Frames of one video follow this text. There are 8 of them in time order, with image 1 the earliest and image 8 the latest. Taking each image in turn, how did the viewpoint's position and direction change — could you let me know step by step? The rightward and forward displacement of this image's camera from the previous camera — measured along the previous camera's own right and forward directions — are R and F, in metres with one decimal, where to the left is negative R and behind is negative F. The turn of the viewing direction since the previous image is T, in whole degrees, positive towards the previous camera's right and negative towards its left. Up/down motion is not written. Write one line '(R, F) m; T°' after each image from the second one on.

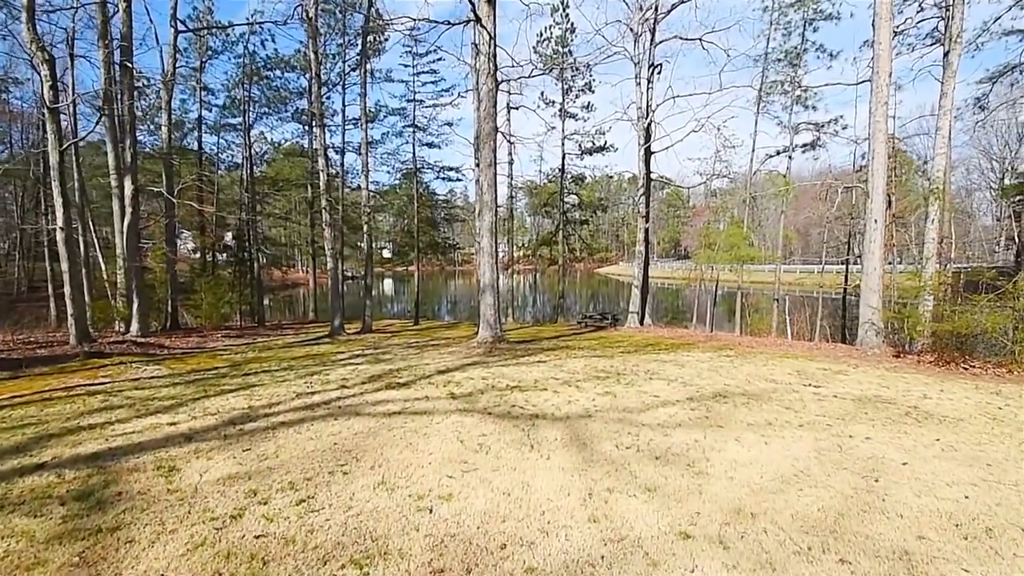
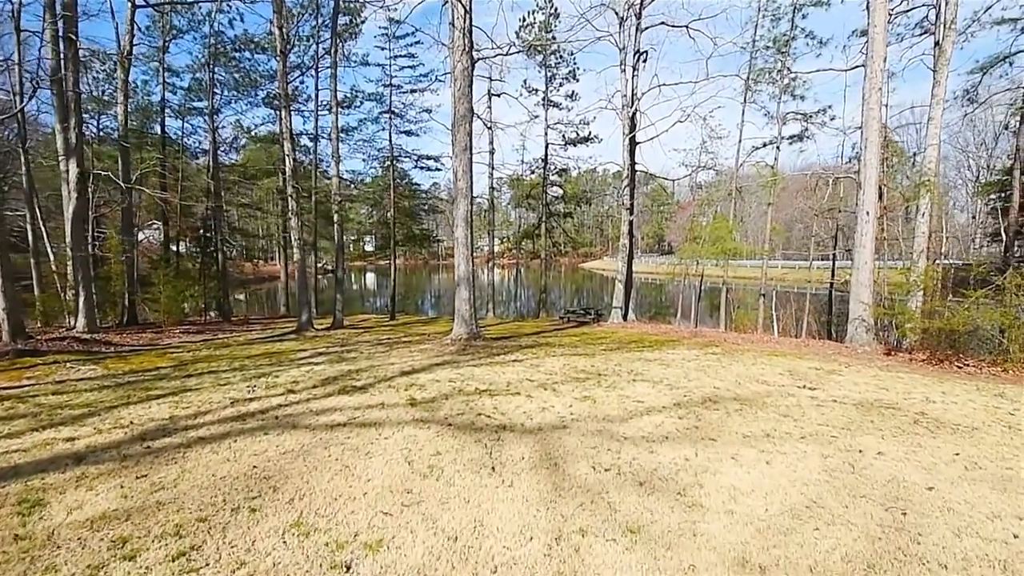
(+0.2, +0.6) m; +2°
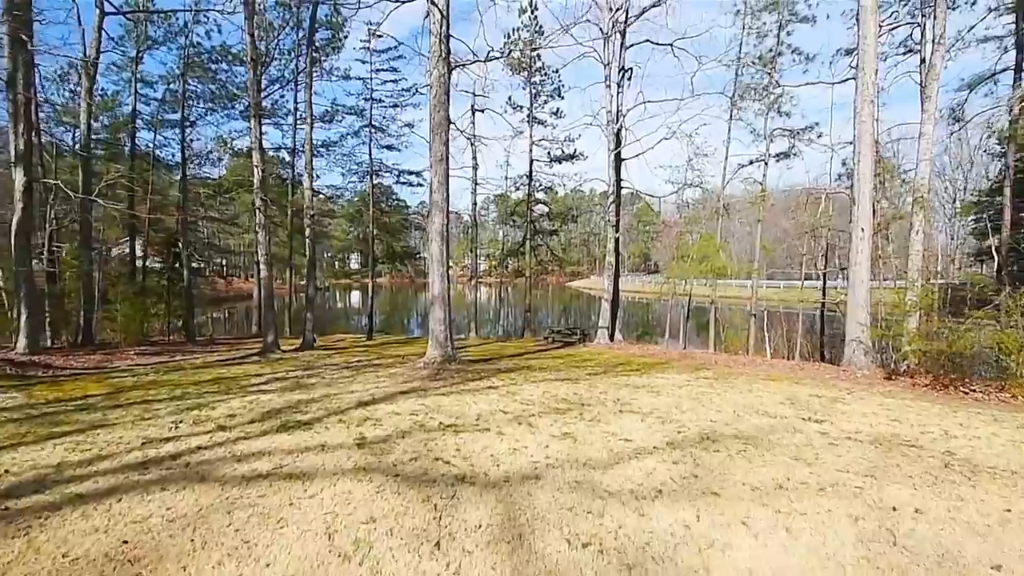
(+0.2, +0.6) m; +2°
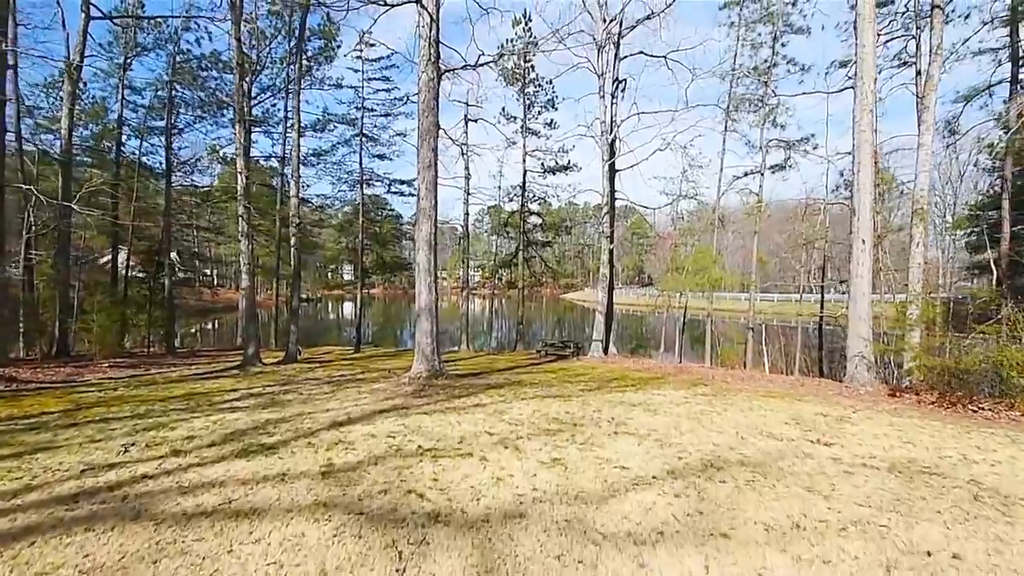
(+0.1, +0.3) m; +1°
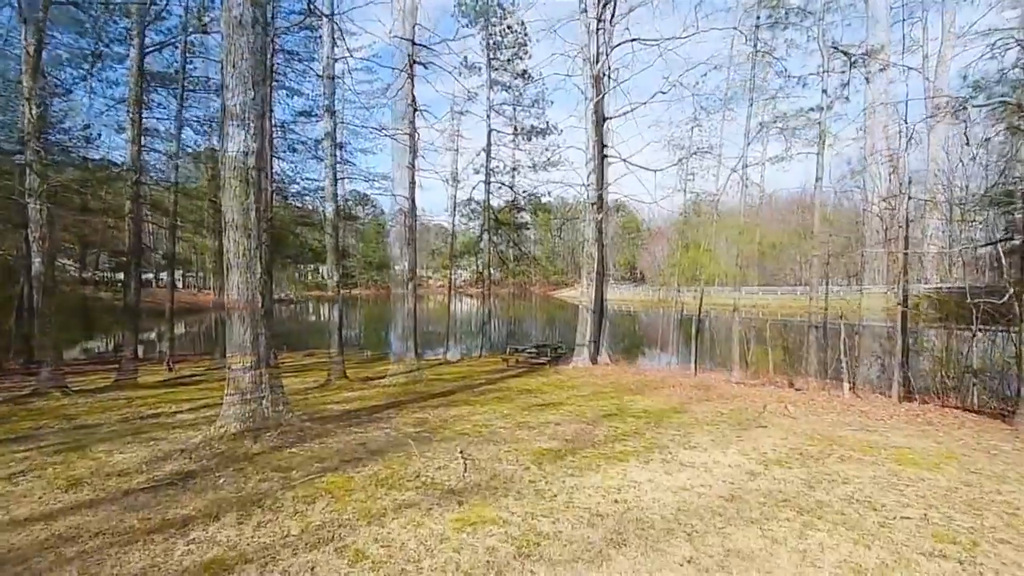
(0.0, +0.6) m; +1°
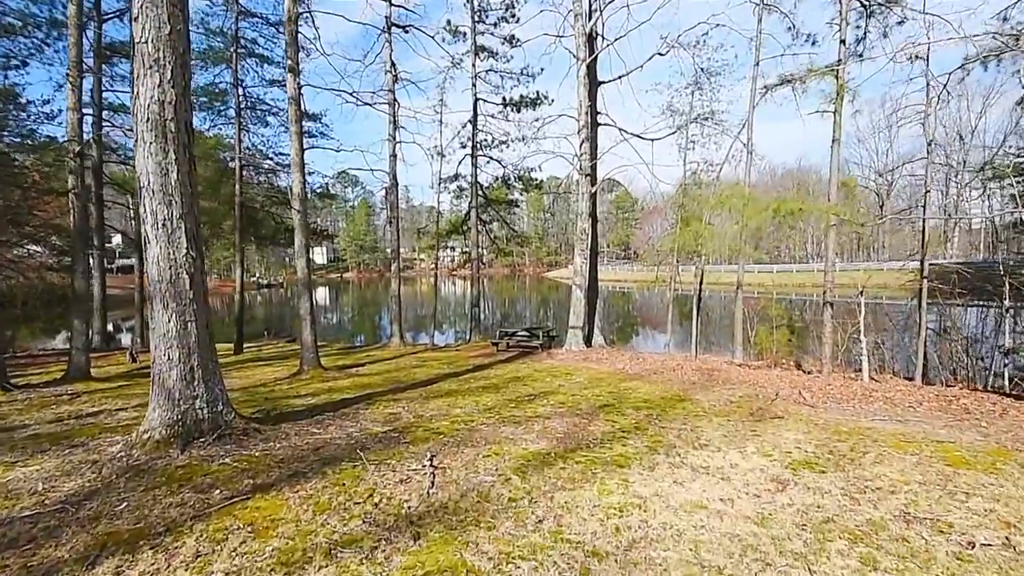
(+0.2, +0.8) m; +1°
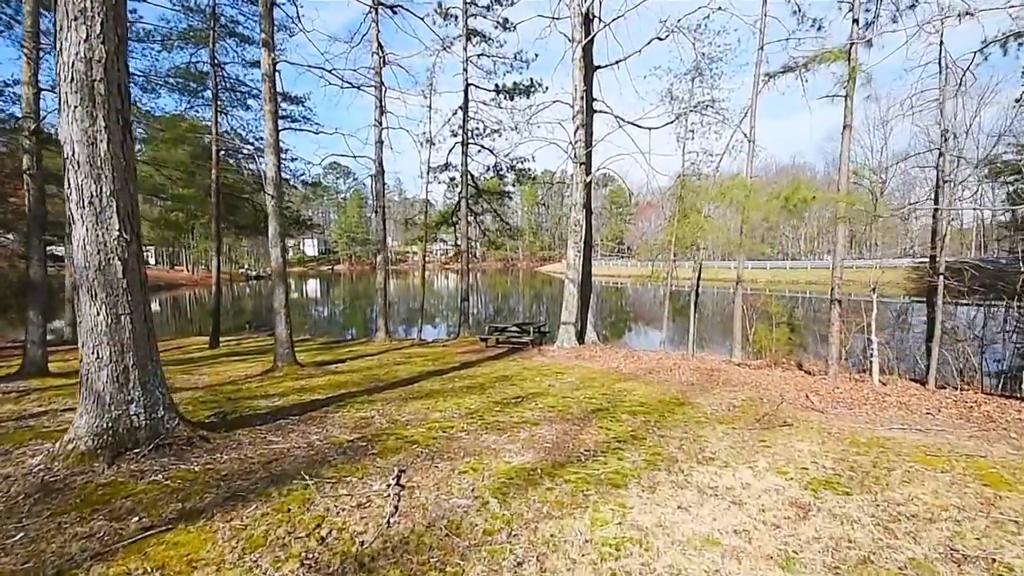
(+0.1, +0.5) m; +1°
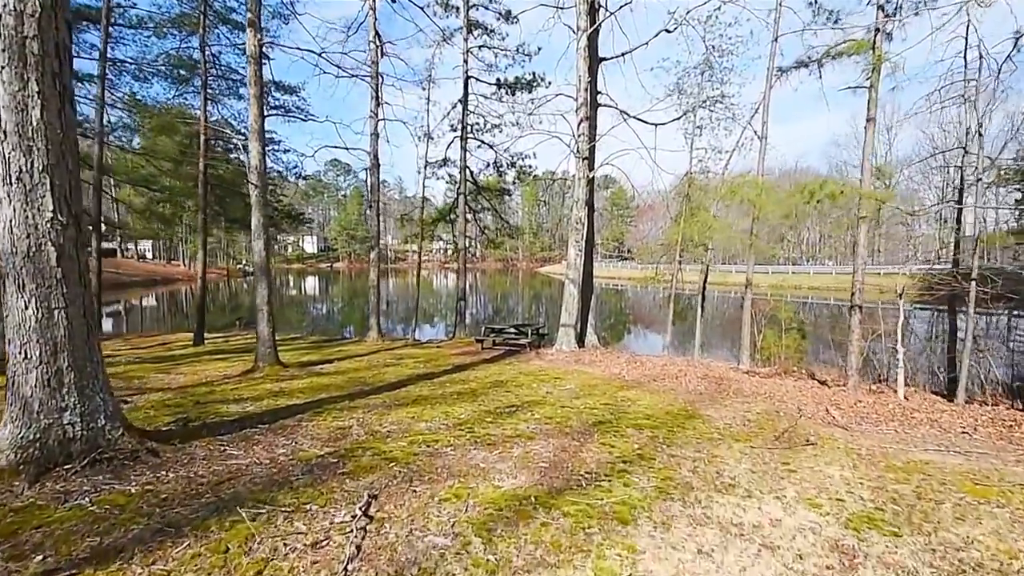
(0.0, +0.5) m; 0°
